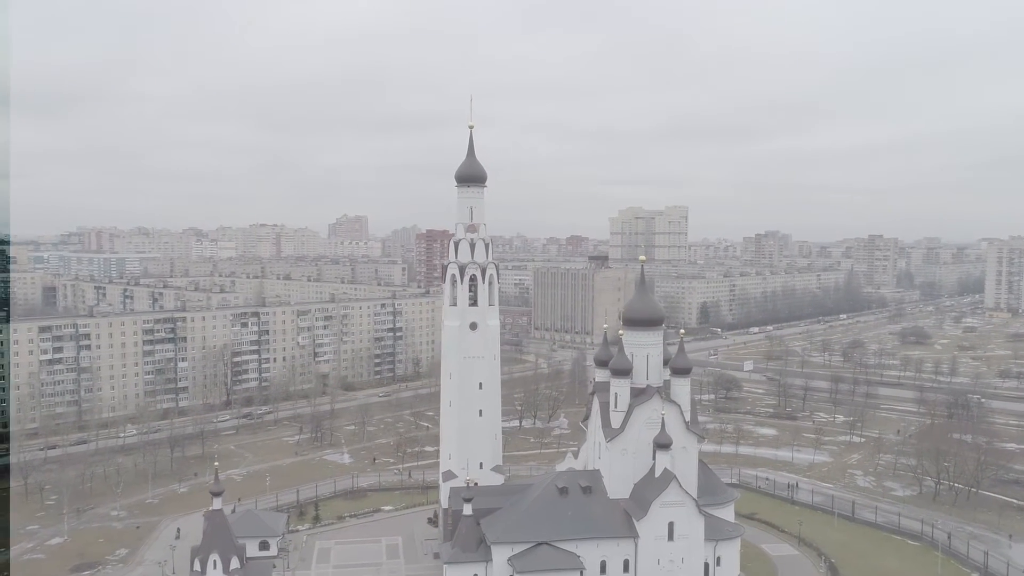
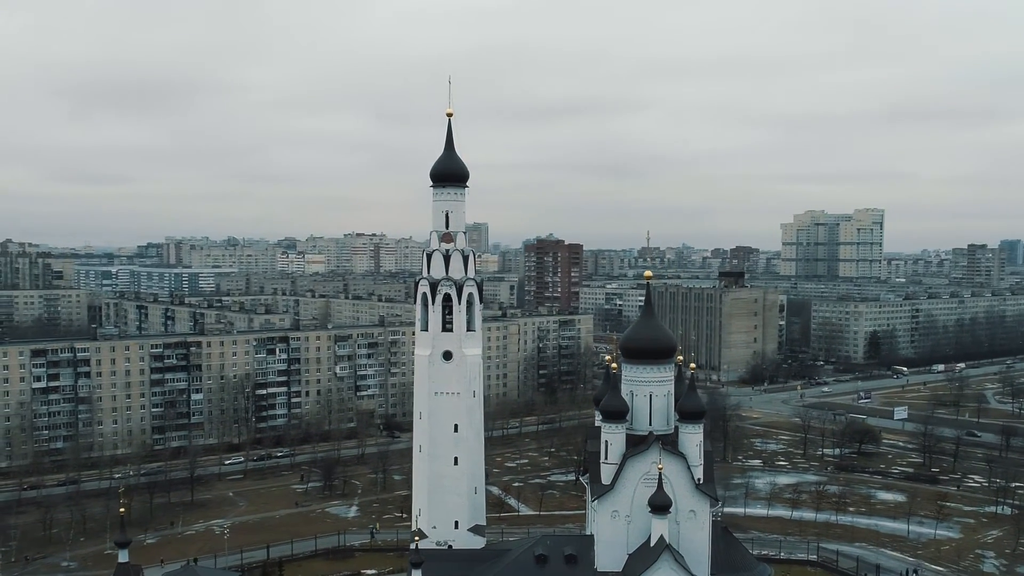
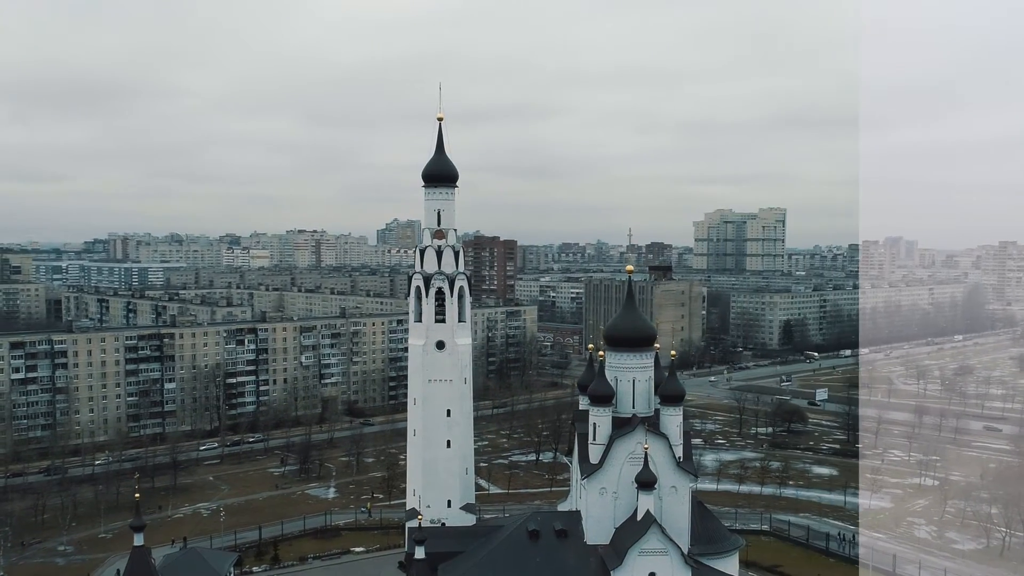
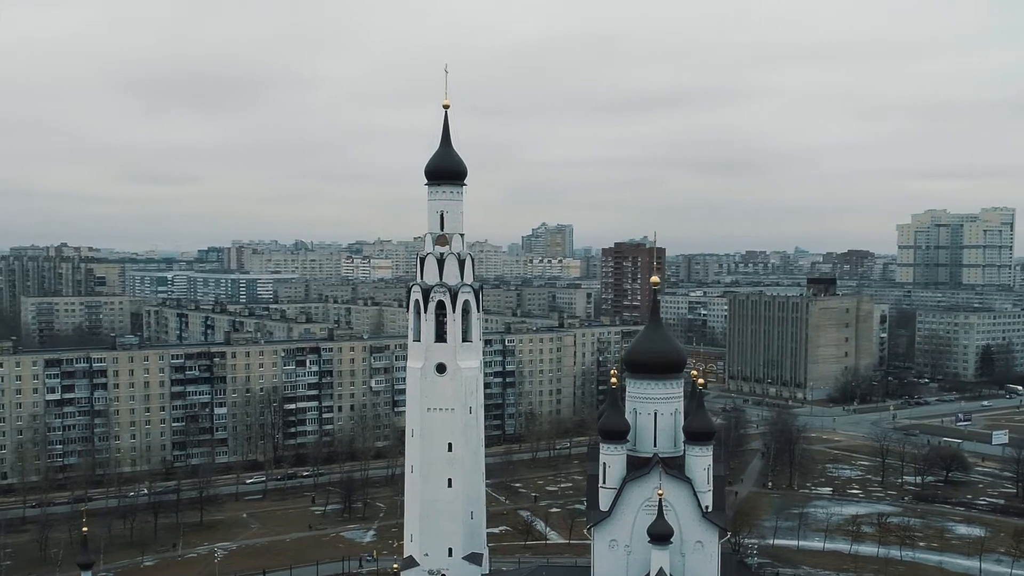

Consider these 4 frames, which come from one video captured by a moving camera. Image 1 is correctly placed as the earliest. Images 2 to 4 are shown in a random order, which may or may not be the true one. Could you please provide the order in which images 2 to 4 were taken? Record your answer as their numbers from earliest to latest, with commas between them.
3, 2, 4
